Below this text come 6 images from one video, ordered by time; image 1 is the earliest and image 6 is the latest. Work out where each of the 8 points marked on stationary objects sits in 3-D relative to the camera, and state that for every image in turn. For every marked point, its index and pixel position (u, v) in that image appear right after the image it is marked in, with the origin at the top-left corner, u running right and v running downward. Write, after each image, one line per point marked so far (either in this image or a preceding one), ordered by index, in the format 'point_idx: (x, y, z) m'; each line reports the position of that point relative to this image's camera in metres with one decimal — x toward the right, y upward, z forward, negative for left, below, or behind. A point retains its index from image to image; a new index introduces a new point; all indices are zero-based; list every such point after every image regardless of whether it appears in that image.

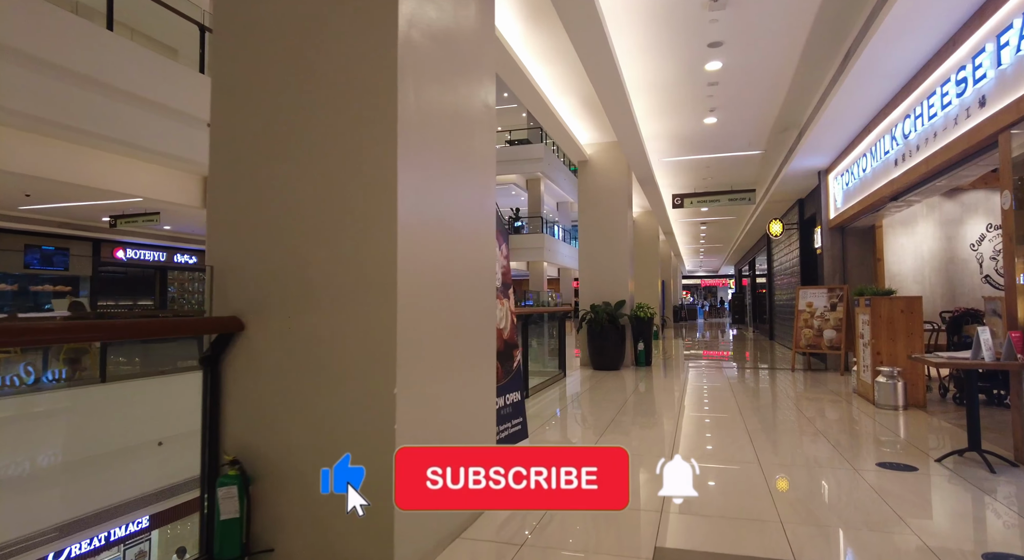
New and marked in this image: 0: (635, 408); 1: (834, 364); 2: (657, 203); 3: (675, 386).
0: (+1.4, -1.4, +6.7) m
1: (+4.3, -1.2, +7.8) m
2: (+2.7, +1.4, +10.8) m
3: (+2.2, -1.4, +7.8) m
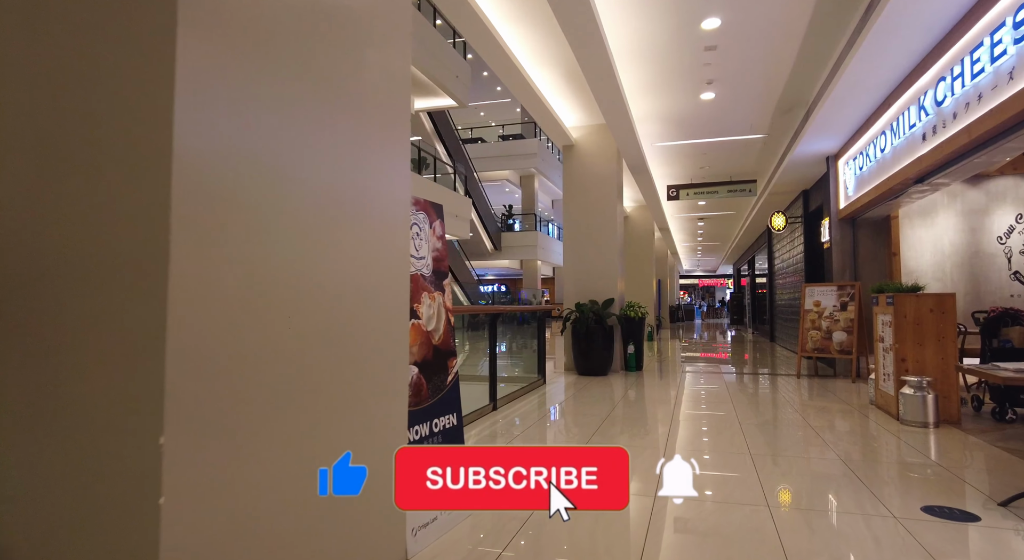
0: (+1.2, -1.4, +6.0) m
1: (+4.0, -1.1, +7.0) m
2: (+2.4, +1.5, +10.1) m
3: (+1.9, -1.3, +7.1) m
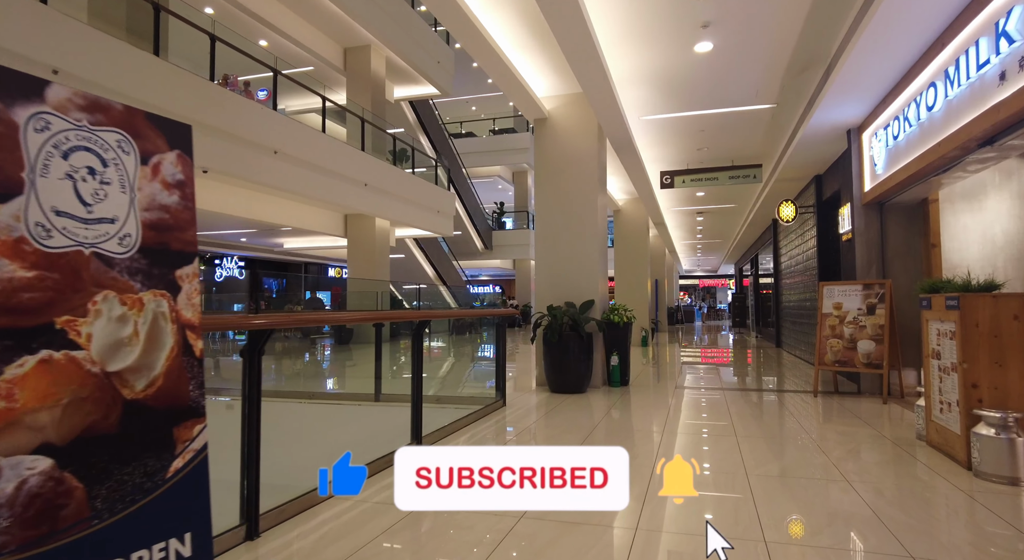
0: (+0.7, -1.3, +4.8) m
1: (+3.6, -1.1, +5.9) m
2: (+2.0, +1.5, +8.9) m
3: (+1.5, -1.3, +5.9) m
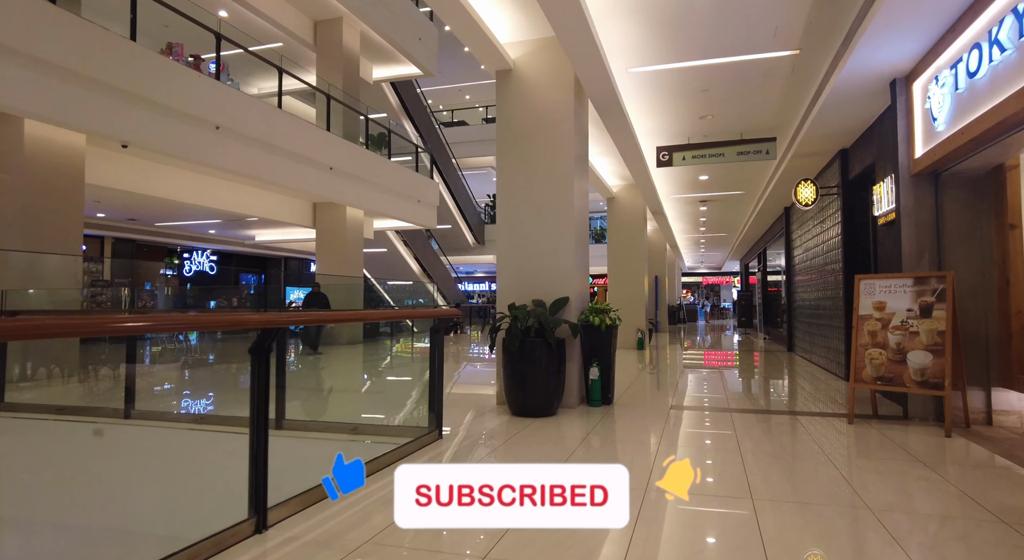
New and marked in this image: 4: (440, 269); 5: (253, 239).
0: (+0.3, -1.3, +3.5) m
1: (+3.2, -1.0, +4.6) m
2: (+1.6, +1.6, +7.6) m
3: (+1.1, -1.2, +4.7) m
4: (-2.4, +0.4, +19.6) m
5: (-7.7, +1.2, +17.4) m
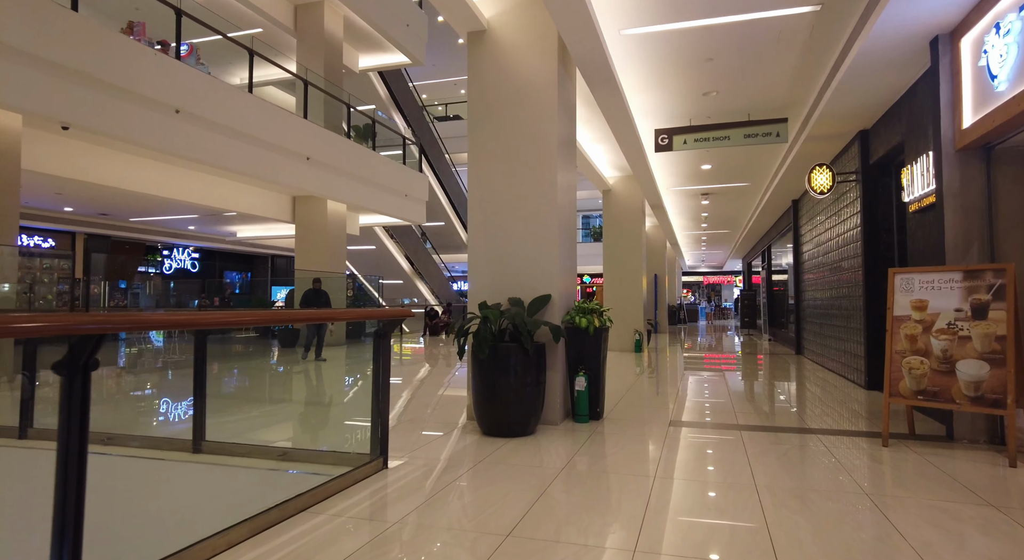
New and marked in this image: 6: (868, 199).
0: (+0.1, -1.2, +2.8) m
1: (+3.0, -1.0, +3.9) m
2: (+1.4, +1.6, +6.9) m
3: (+0.9, -1.2, +3.9) m
4: (-2.6, +0.4, +18.9) m
5: (-7.9, +1.3, +16.6) m
6: (+3.7, +0.8, +6.0) m
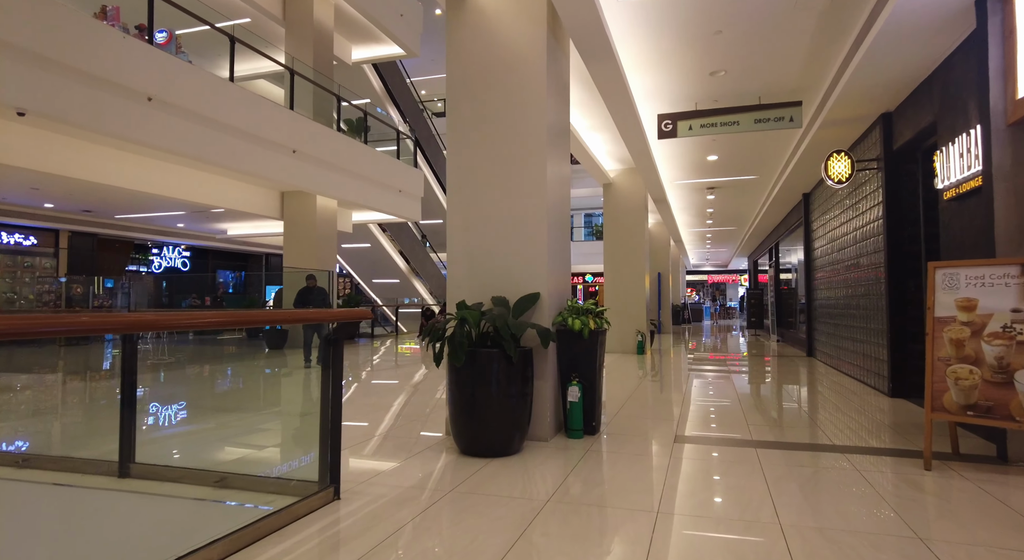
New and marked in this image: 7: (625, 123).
0: (0.0, -1.2, +2.3) m
1: (+2.9, -1.0, +3.3) m
2: (+1.3, +1.6, +6.4) m
3: (+0.8, -1.2, +3.4) m
4: (-2.7, +0.5, +18.4) m
5: (-8.0, +1.3, +16.2) m
6: (+3.6, +0.9, +5.5) m
7: (+1.2, +1.7, +6.3) m
